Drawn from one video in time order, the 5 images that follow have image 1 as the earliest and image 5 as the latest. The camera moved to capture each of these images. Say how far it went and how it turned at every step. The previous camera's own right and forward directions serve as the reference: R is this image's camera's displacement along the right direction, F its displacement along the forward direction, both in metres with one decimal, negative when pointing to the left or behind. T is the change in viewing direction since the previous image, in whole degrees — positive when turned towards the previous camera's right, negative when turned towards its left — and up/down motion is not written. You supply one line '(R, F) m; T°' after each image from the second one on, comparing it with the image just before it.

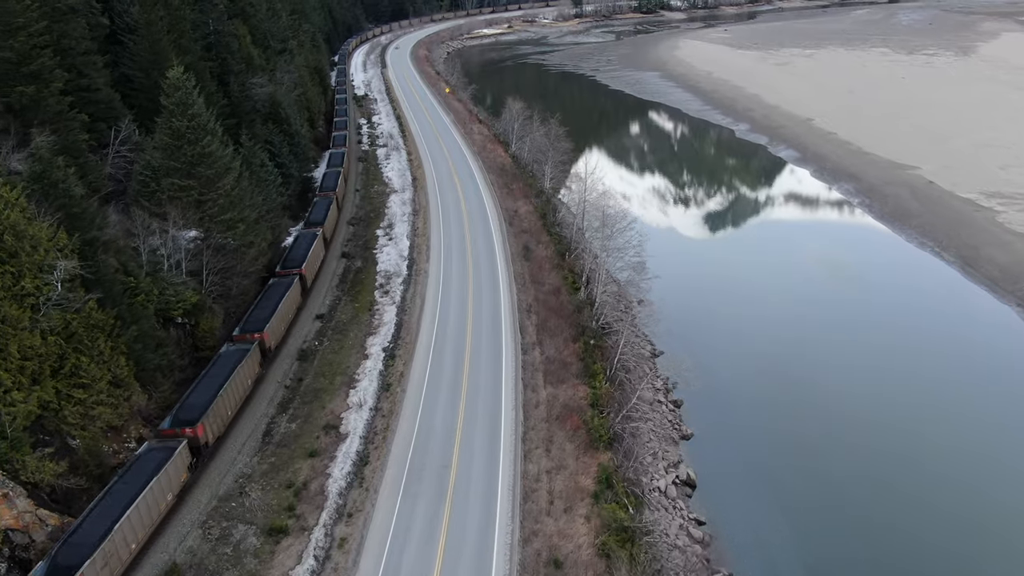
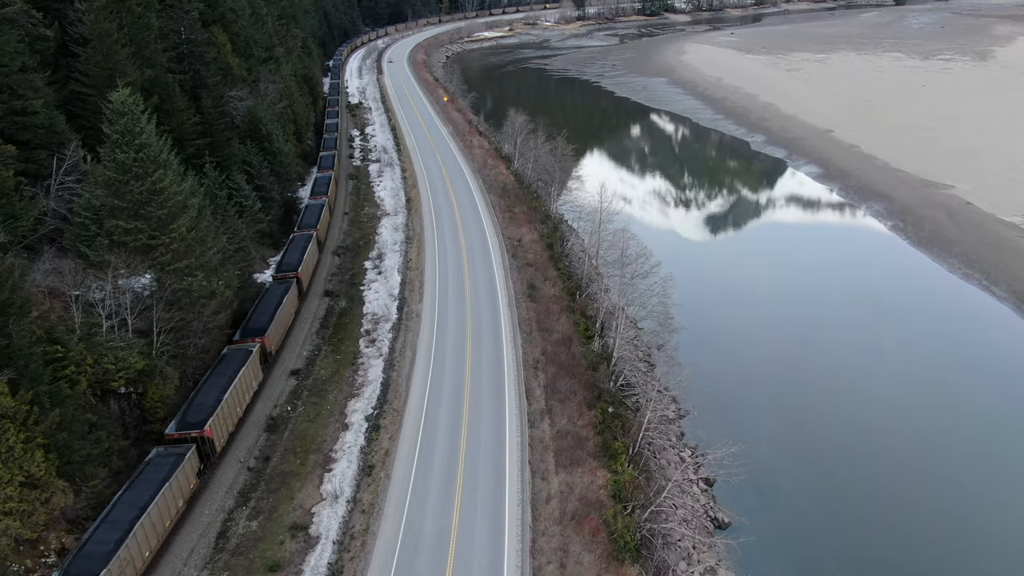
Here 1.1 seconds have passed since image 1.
(-0.2, +5.1) m; 0°
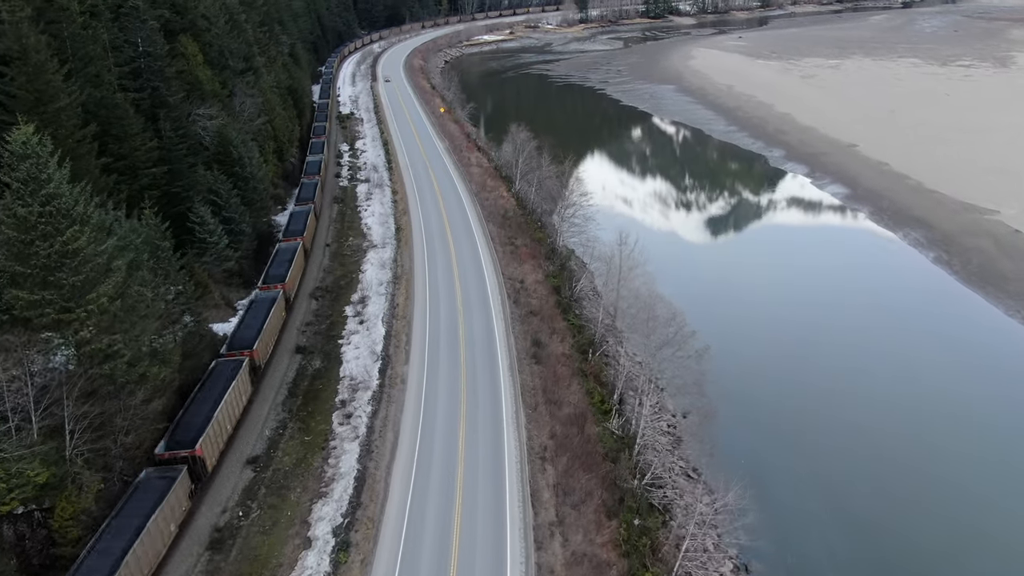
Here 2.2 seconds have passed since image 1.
(-0.1, +5.8) m; 0°
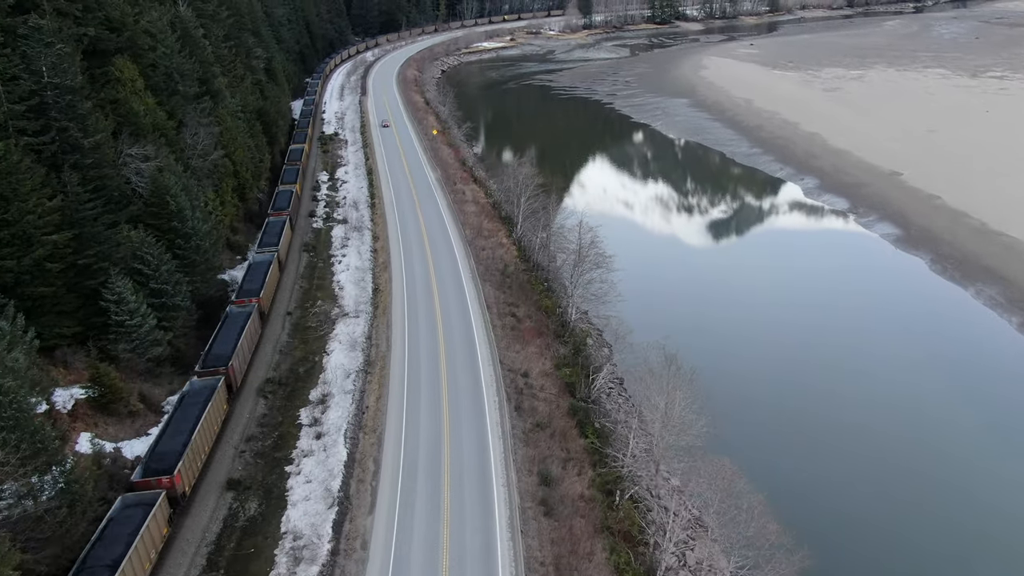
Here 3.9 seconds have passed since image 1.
(0.0, +8.7) m; 0°
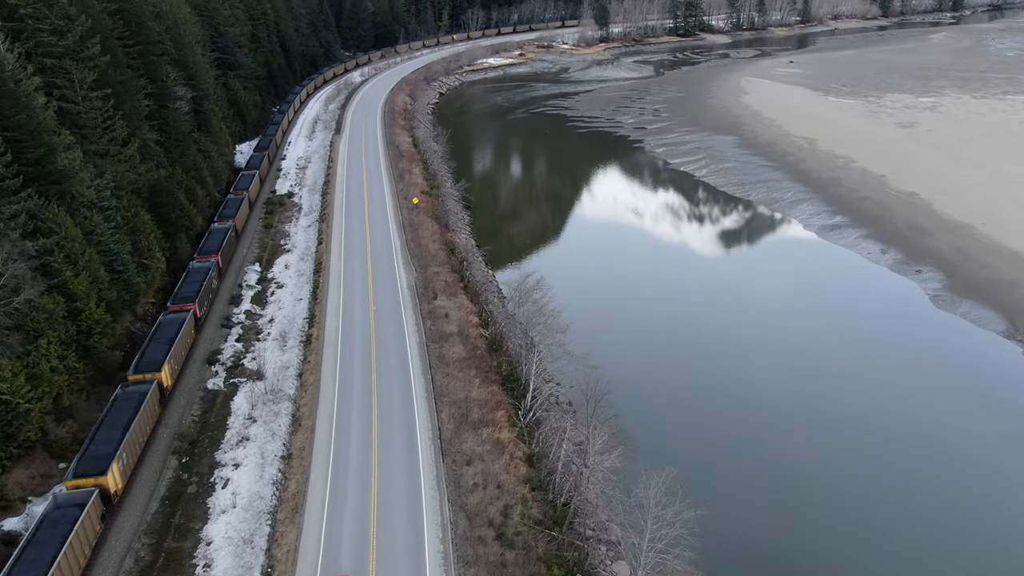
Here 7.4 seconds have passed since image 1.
(0.0, +19.5) m; -1°
